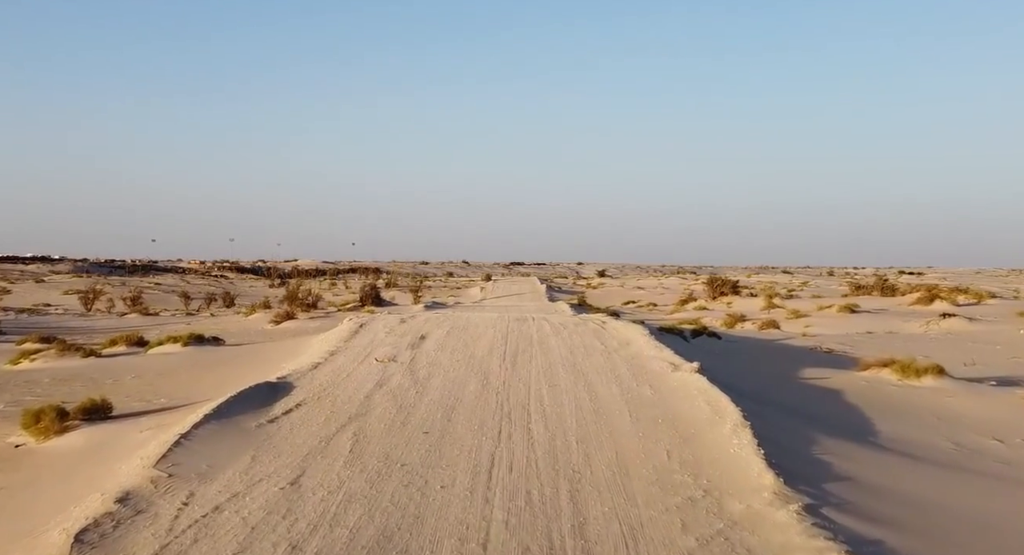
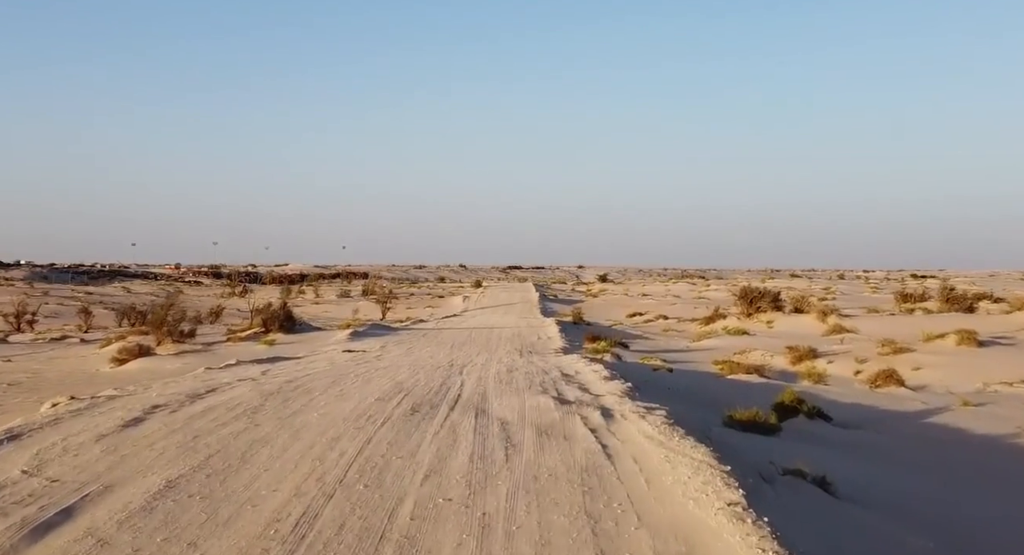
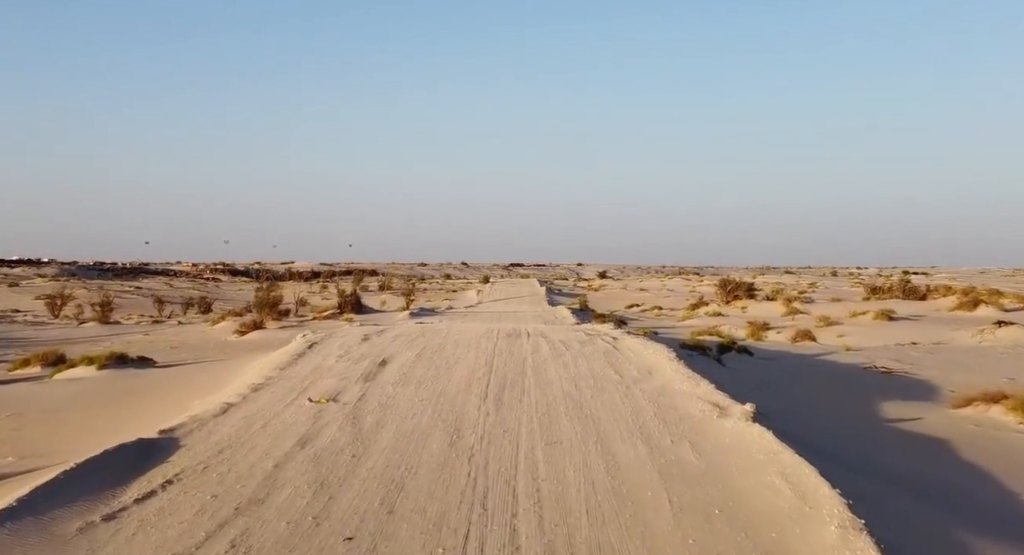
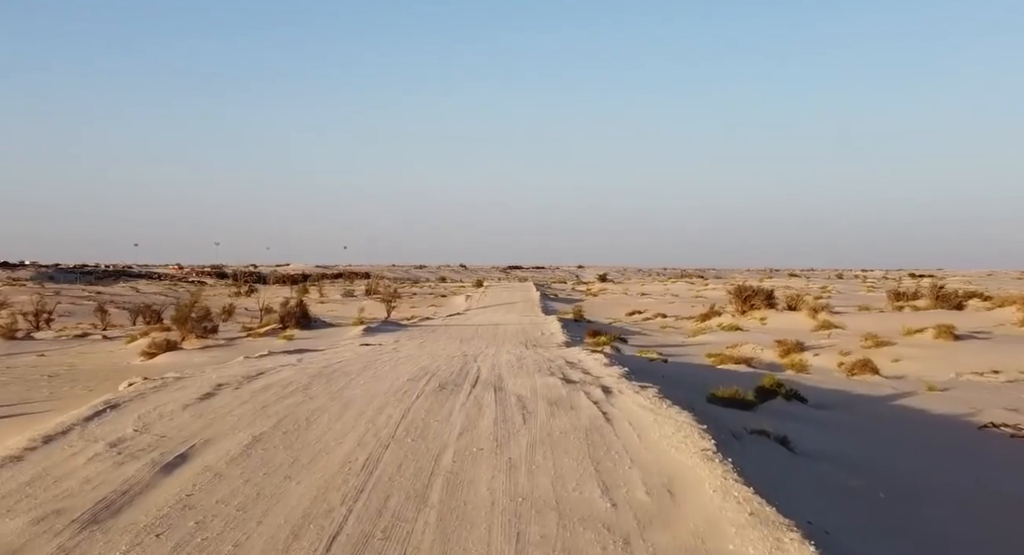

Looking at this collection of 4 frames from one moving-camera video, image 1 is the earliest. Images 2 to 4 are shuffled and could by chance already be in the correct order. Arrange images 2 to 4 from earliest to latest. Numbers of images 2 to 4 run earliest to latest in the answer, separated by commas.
3, 4, 2
